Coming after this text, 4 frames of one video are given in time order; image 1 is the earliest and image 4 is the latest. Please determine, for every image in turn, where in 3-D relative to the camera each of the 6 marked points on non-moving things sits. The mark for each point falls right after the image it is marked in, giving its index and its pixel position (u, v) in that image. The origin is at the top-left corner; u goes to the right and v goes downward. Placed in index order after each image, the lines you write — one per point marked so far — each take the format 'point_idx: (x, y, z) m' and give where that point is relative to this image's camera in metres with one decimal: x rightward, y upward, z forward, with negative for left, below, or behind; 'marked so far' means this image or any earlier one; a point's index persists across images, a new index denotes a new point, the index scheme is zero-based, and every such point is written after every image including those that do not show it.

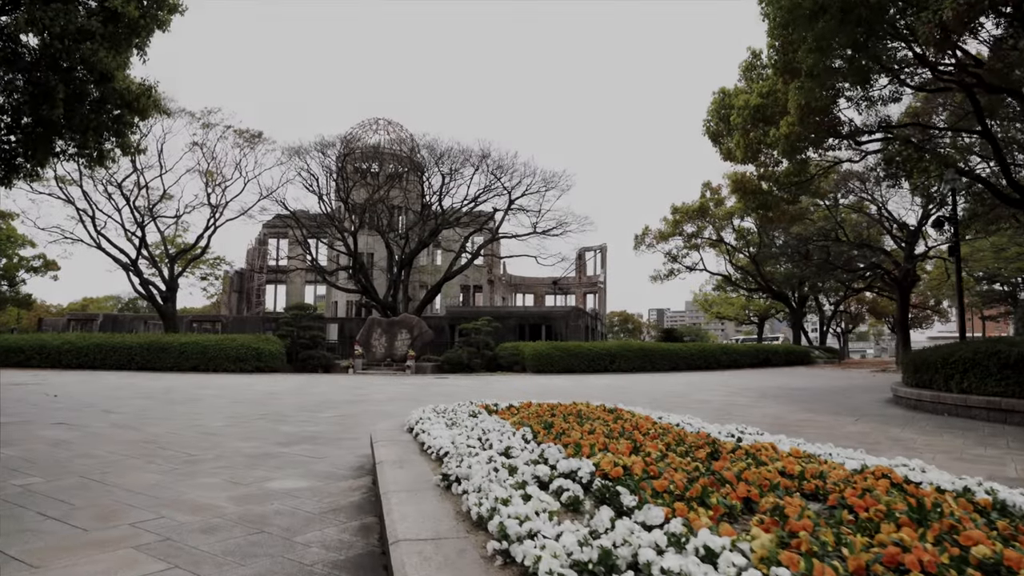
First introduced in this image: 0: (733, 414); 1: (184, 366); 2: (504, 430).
0: (+3.4, -1.9, +9.5) m
1: (-8.7, -2.1, +16.3) m
2: (0.0, -0.9, +3.7) m
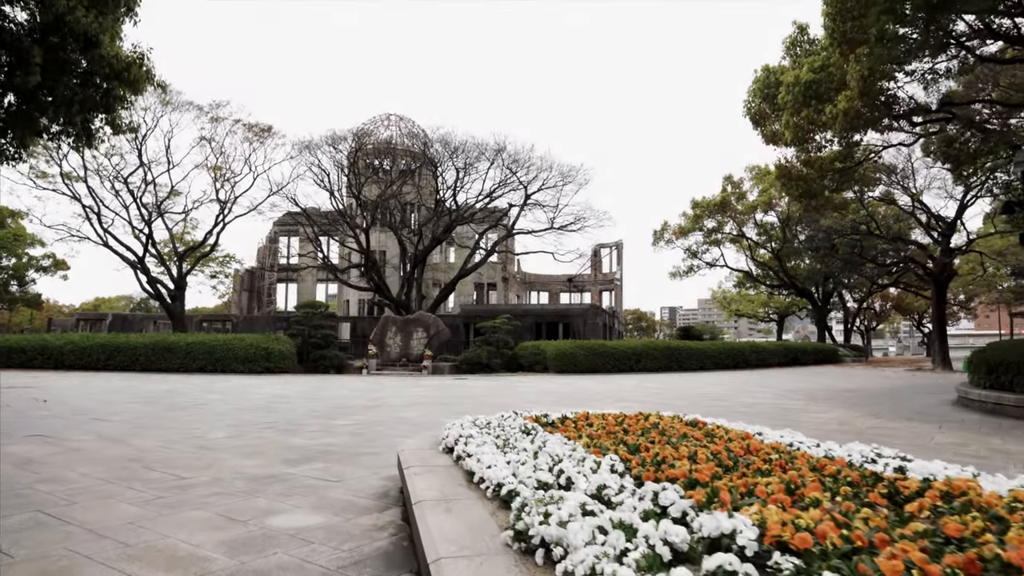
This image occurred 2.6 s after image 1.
0: (+3.8, -1.8, +8.5) m
1: (-8.1, -2.0, +15.6) m
2: (+0.3, -0.8, +2.8) m
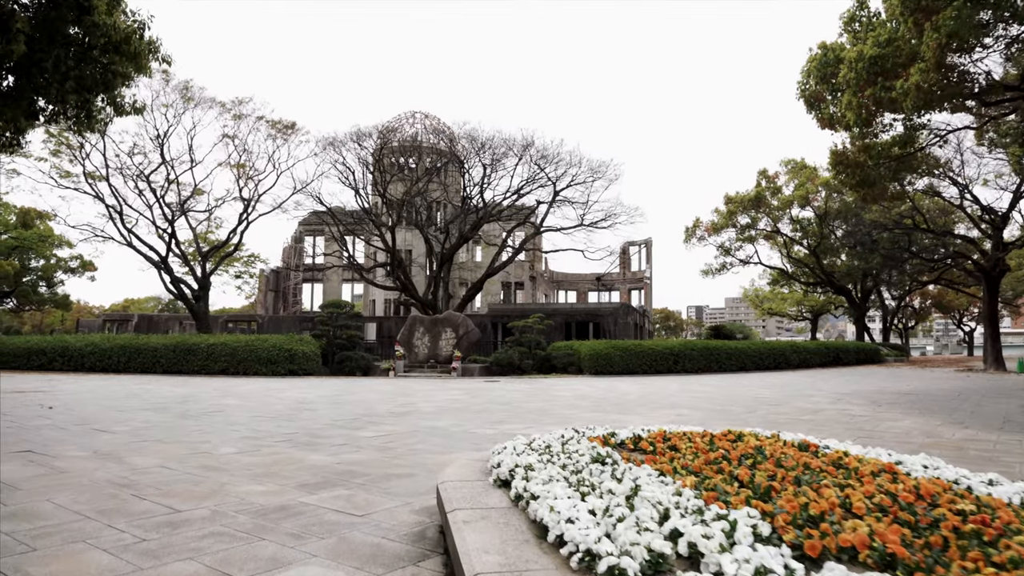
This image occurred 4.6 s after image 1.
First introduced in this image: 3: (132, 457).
0: (+4.3, -1.7, +7.6) m
1: (-7.3, -2.0, +15.1) m
2: (+0.6, -0.7, +2.0) m
3: (-2.9, -1.3, +4.6) m
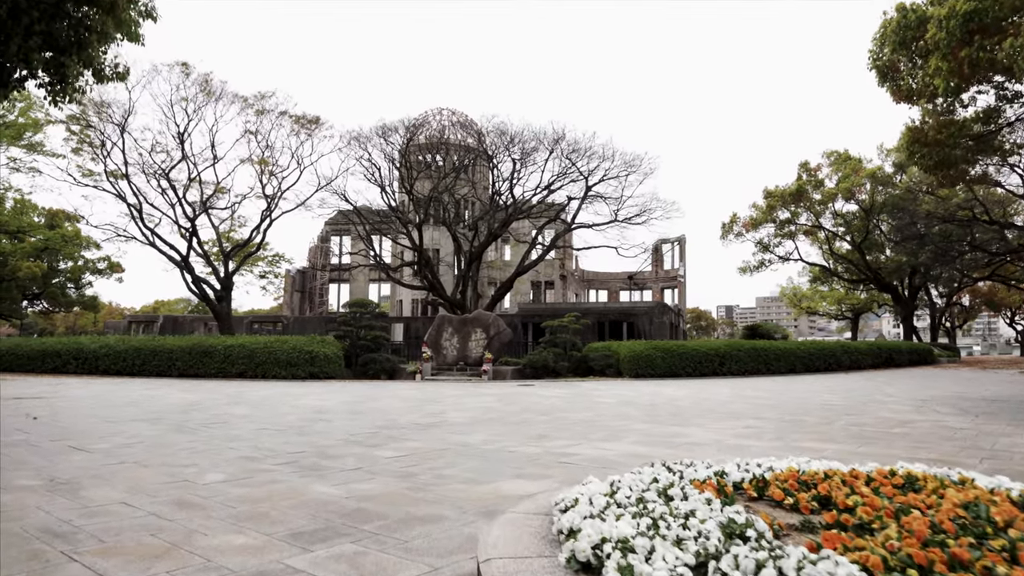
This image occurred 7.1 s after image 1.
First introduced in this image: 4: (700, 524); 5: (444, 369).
0: (+4.8, -1.6, +6.3) m
1: (-6.5, -2.0, +14.4) m
2: (+0.8, -0.6, +1.0) m
3: (-2.5, -1.2, +3.7) m
4: (+0.6, -0.7, +1.9) m
5: (-1.9, -2.2, +17.2) m
